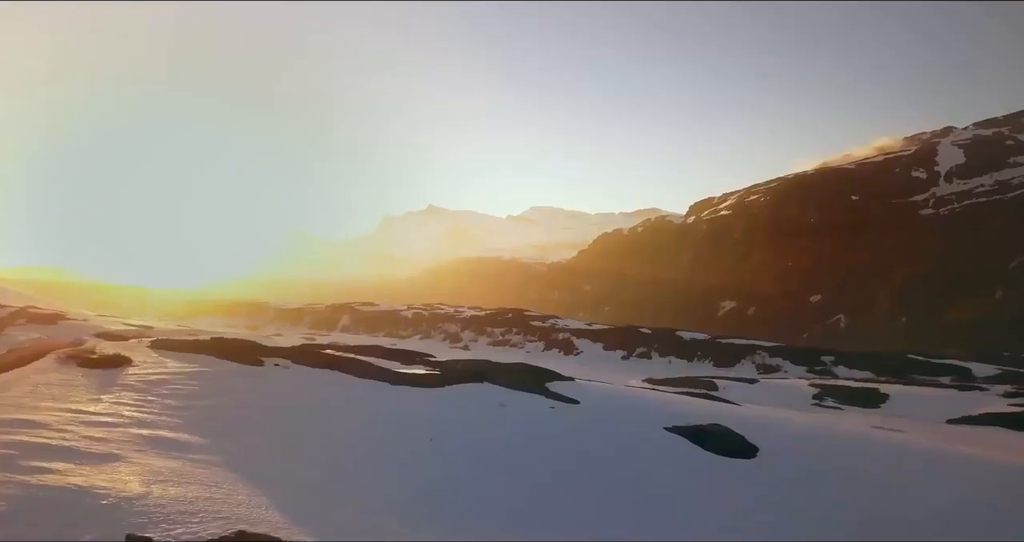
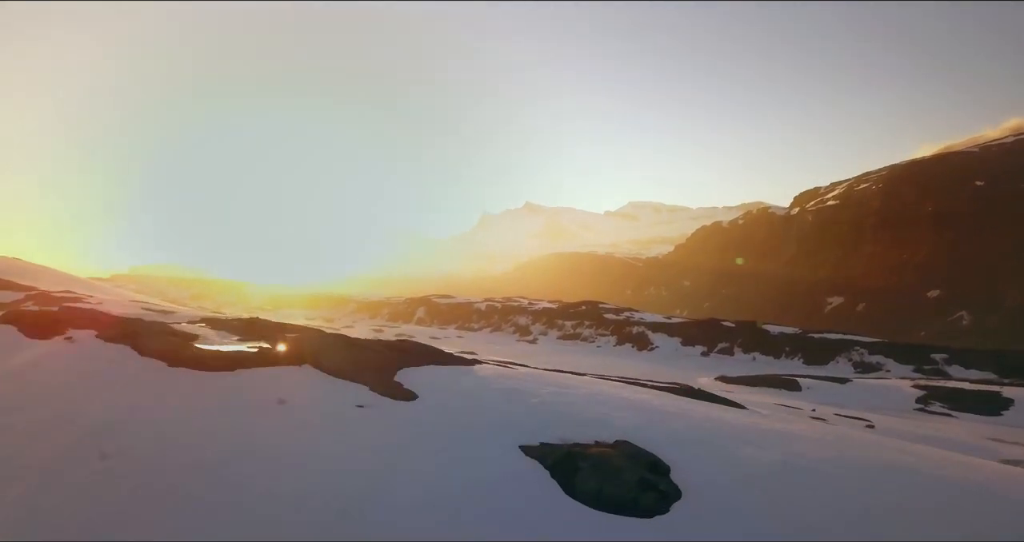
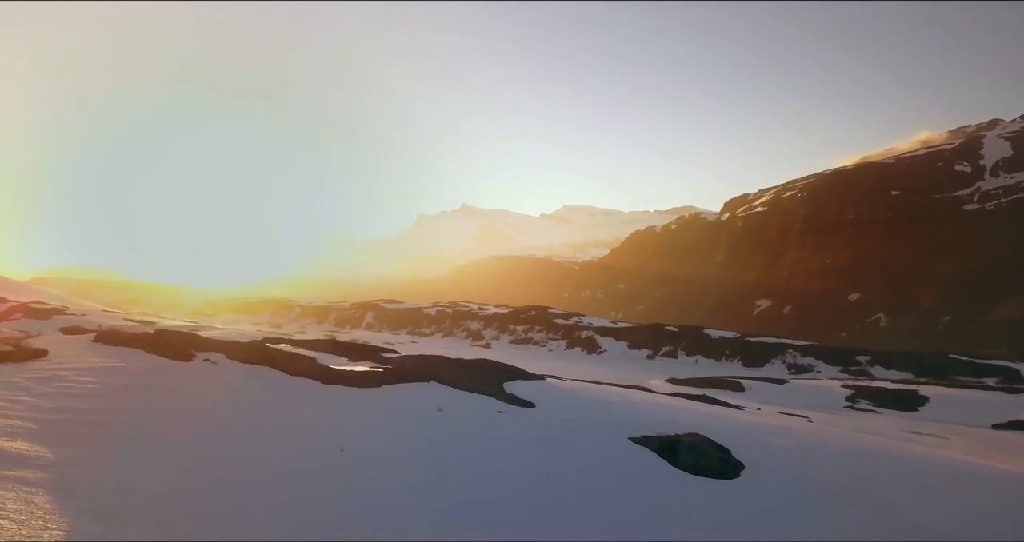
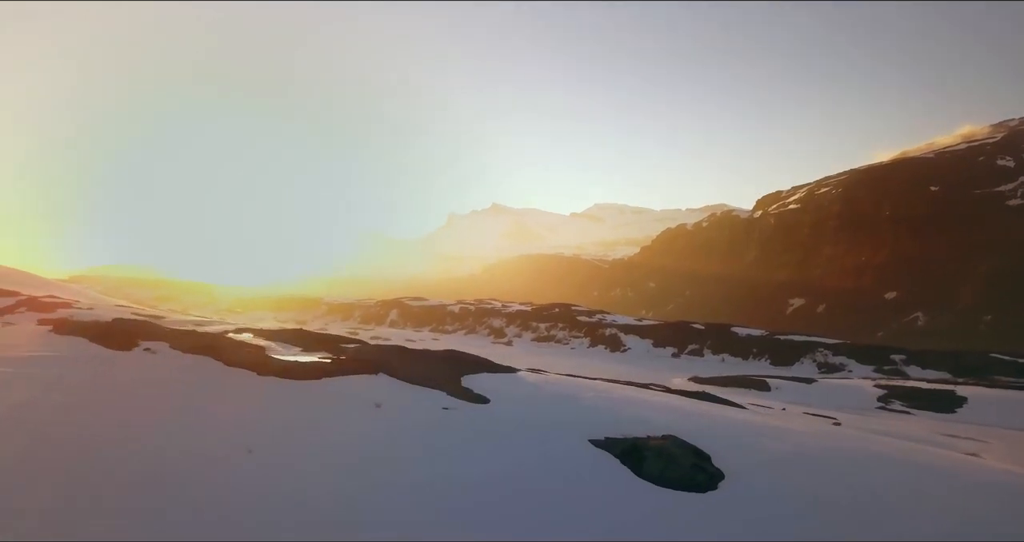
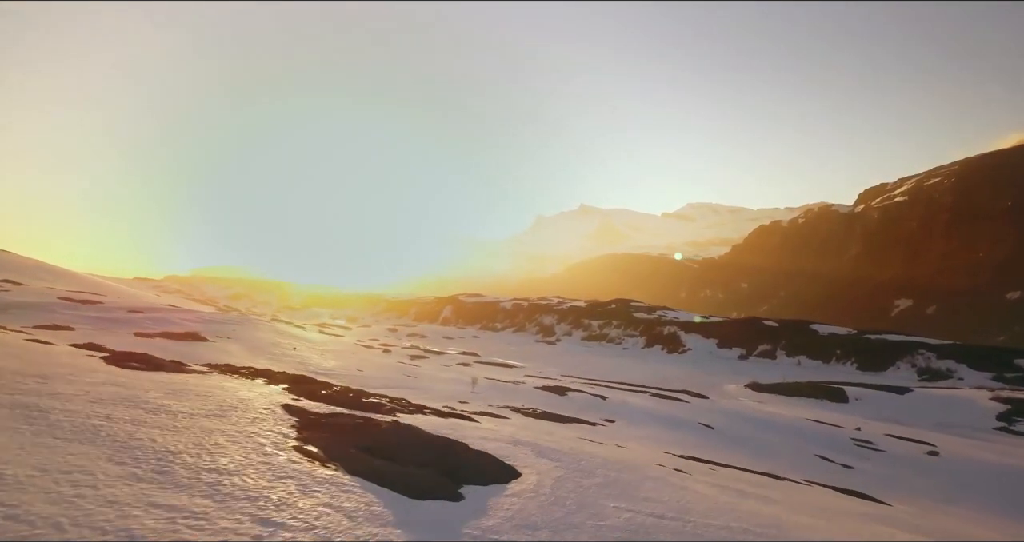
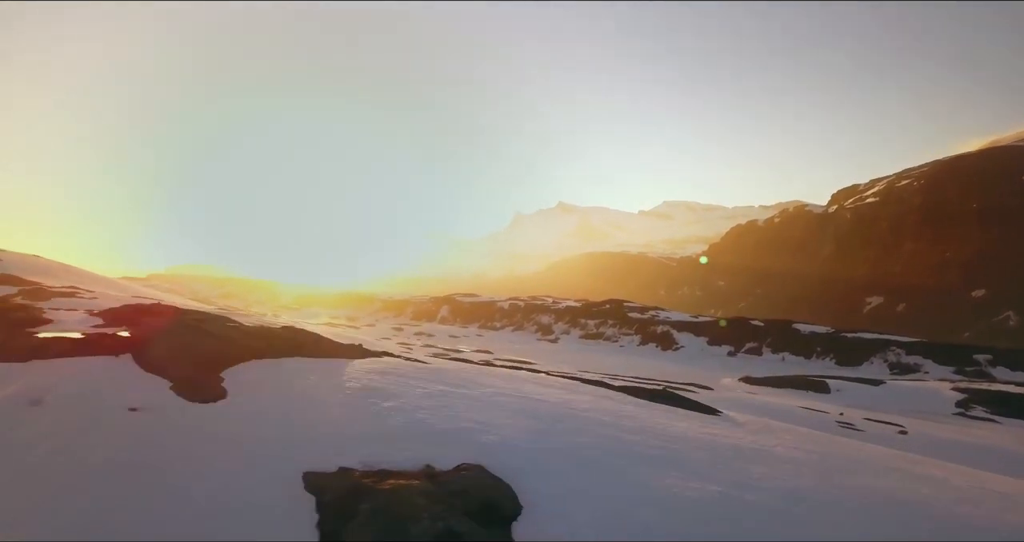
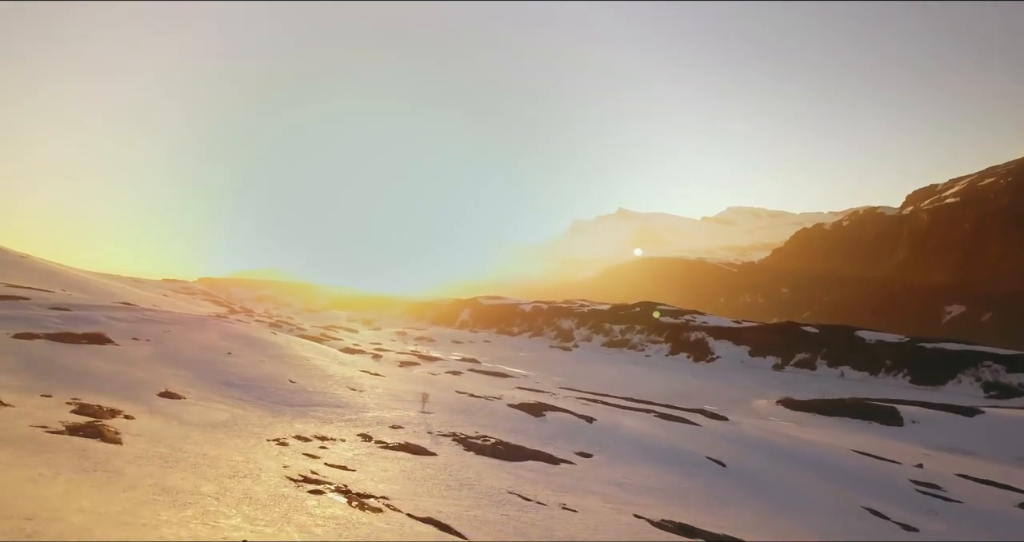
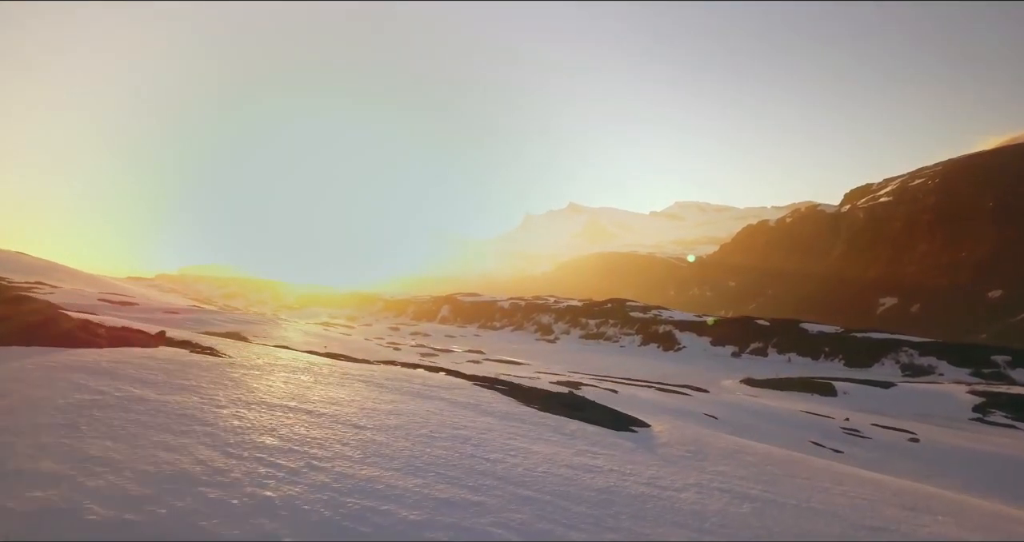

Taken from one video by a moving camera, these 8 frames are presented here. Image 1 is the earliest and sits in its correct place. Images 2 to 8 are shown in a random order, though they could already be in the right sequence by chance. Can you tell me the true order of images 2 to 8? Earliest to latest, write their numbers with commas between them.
3, 4, 2, 6, 8, 5, 7
